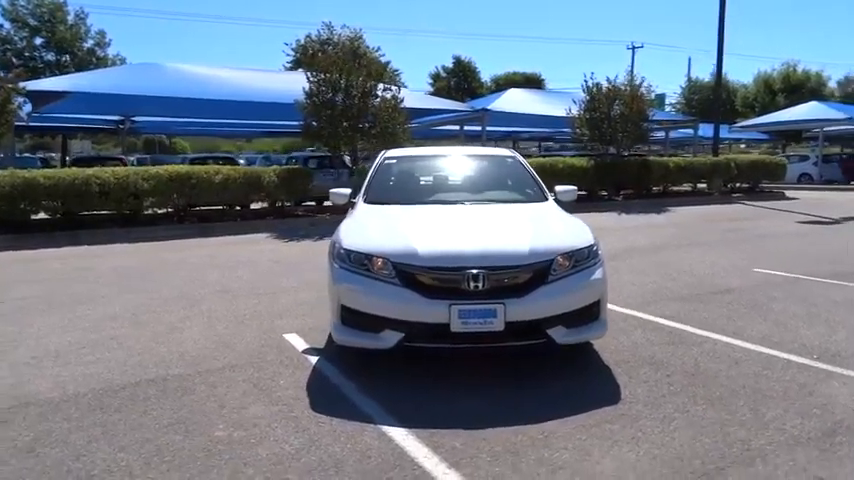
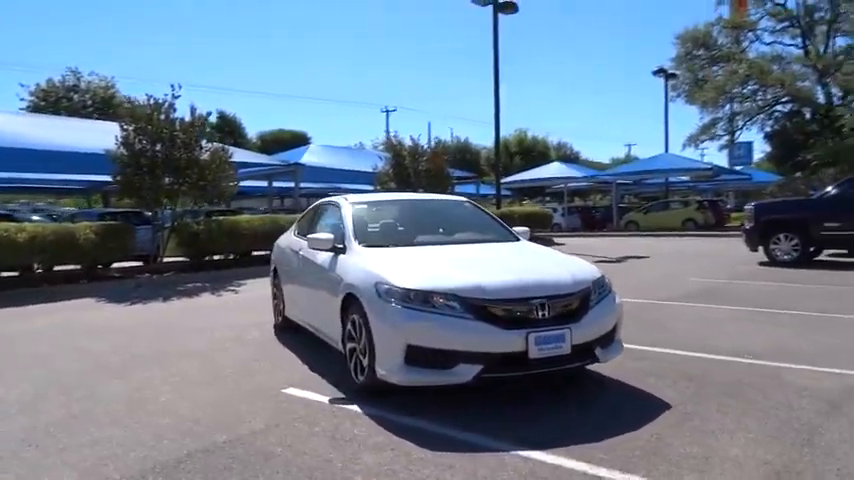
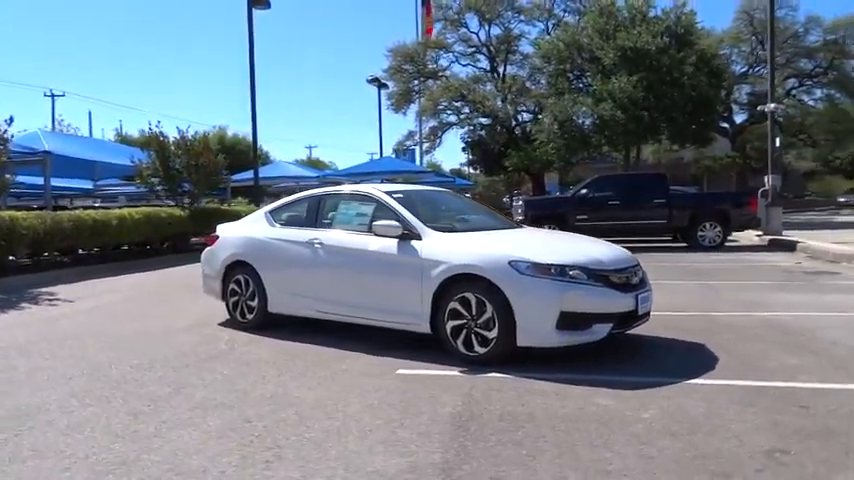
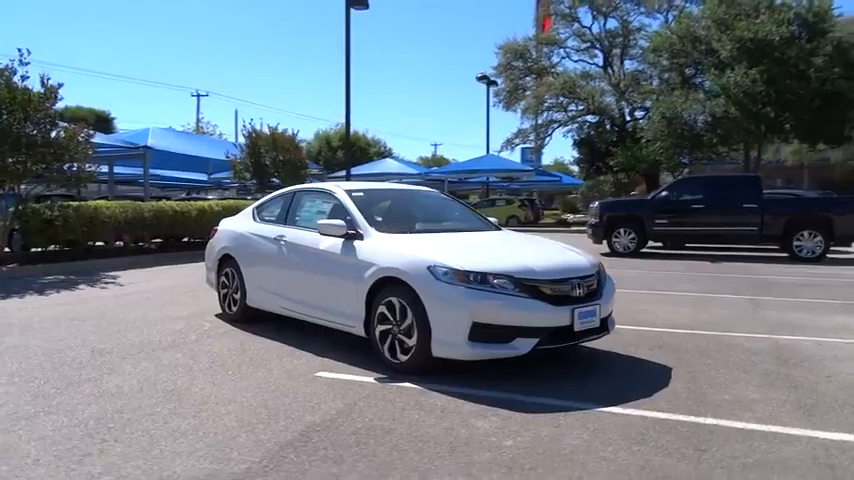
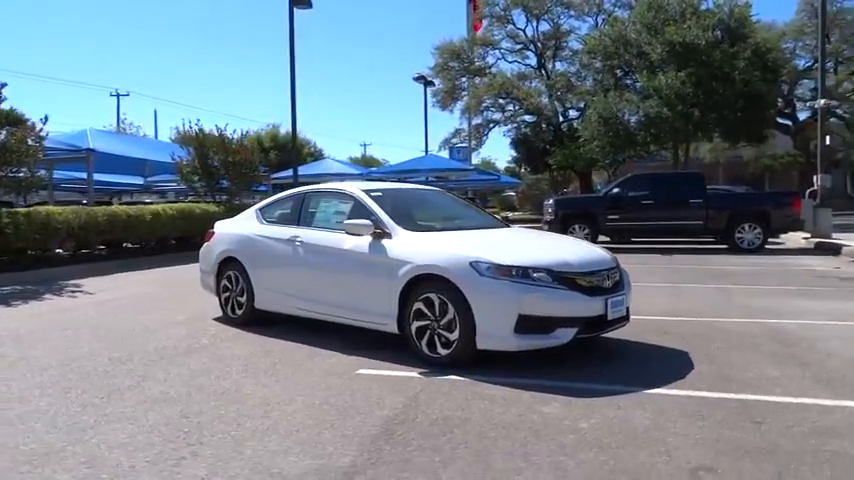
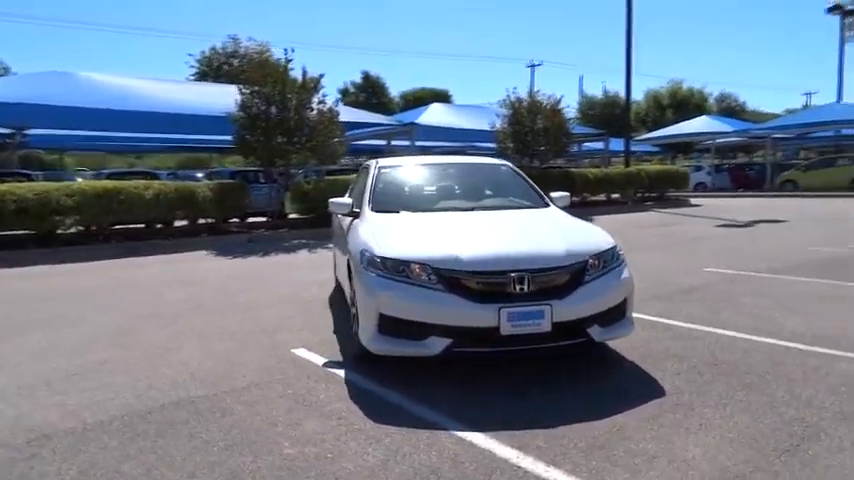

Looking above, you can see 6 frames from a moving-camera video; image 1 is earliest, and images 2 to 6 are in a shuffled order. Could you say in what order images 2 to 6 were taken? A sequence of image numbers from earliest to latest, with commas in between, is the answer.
6, 2, 4, 5, 3
